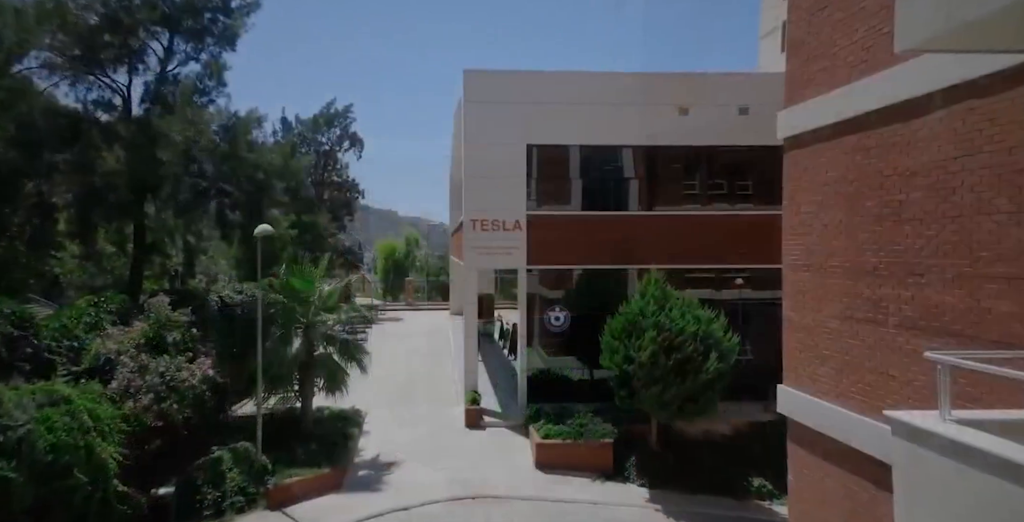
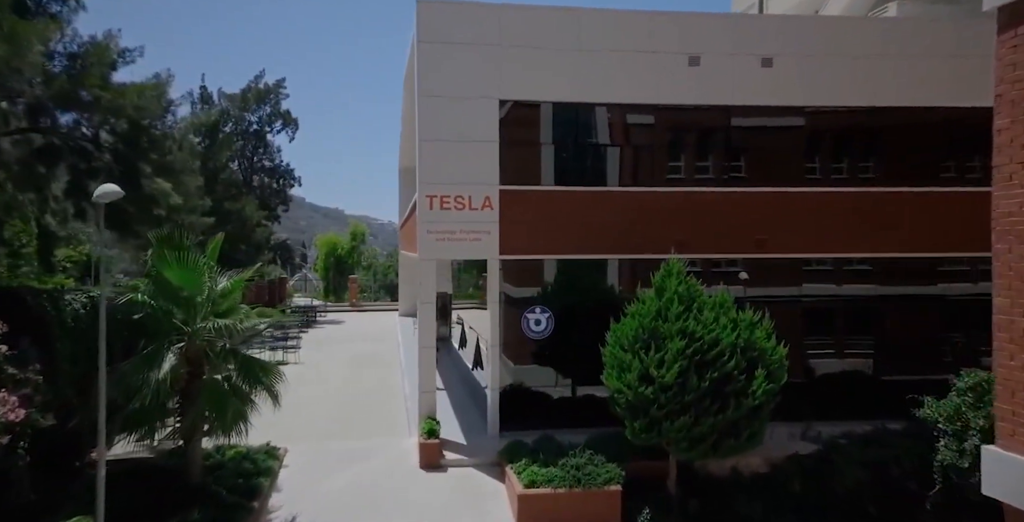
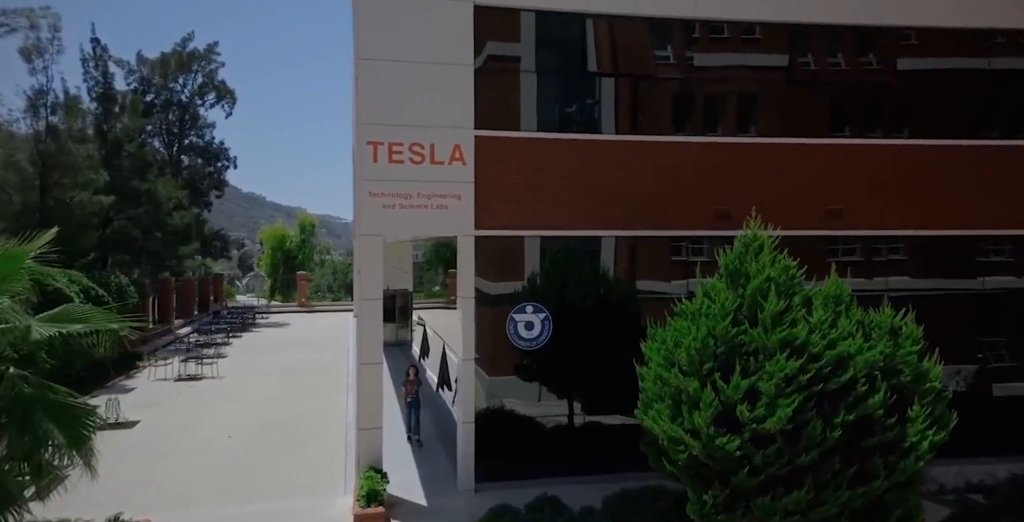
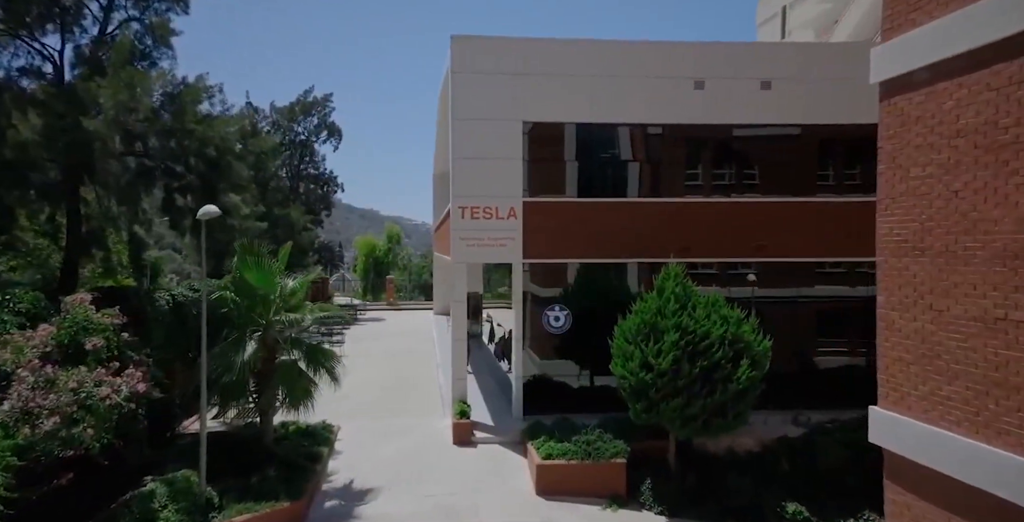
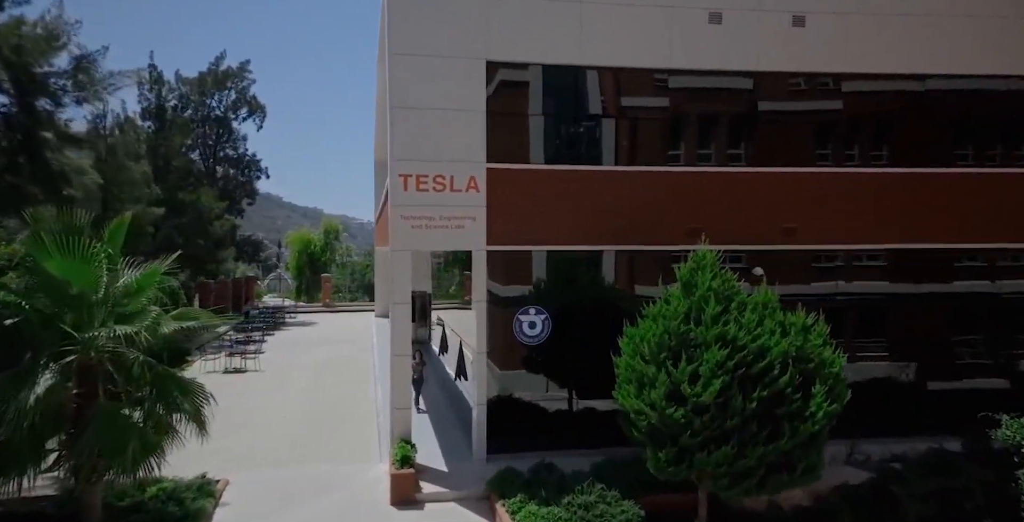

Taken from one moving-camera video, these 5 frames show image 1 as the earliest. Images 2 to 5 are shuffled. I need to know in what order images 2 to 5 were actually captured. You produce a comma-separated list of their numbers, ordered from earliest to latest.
4, 2, 5, 3
